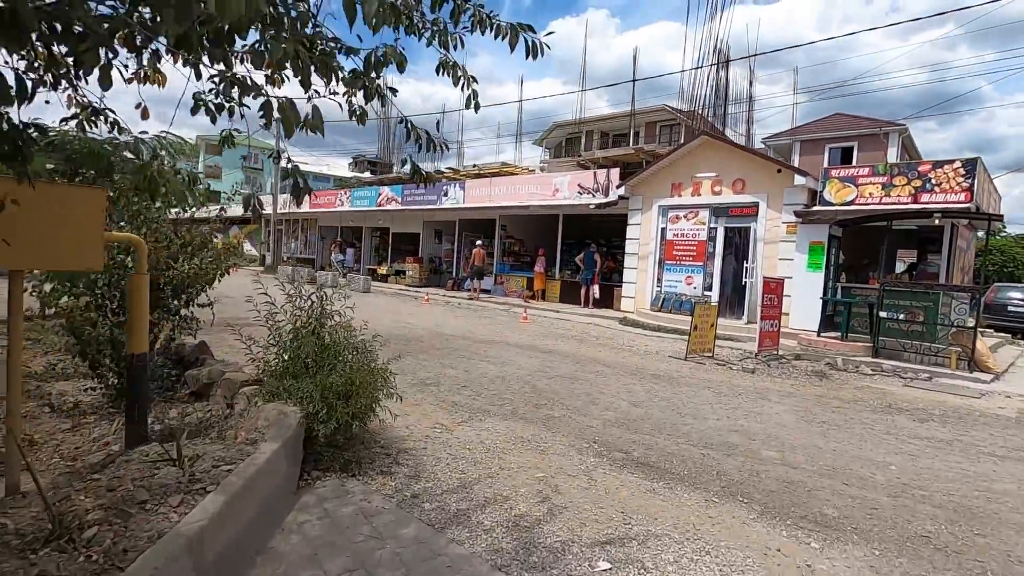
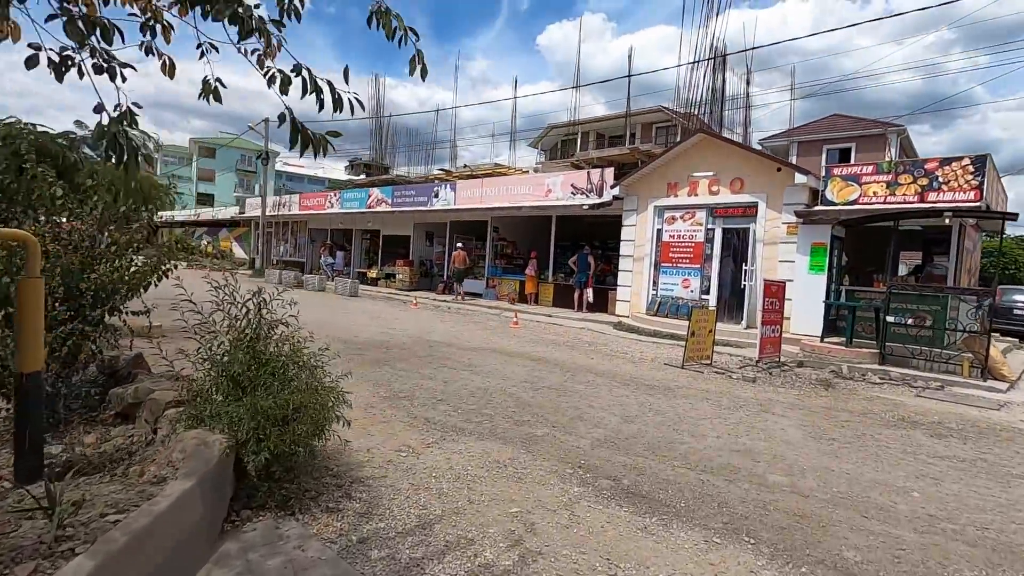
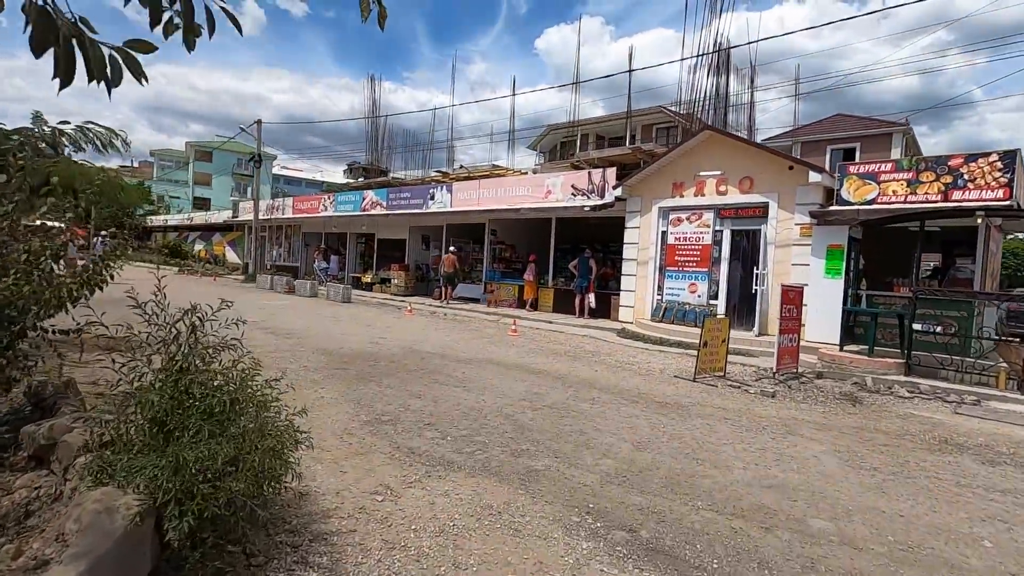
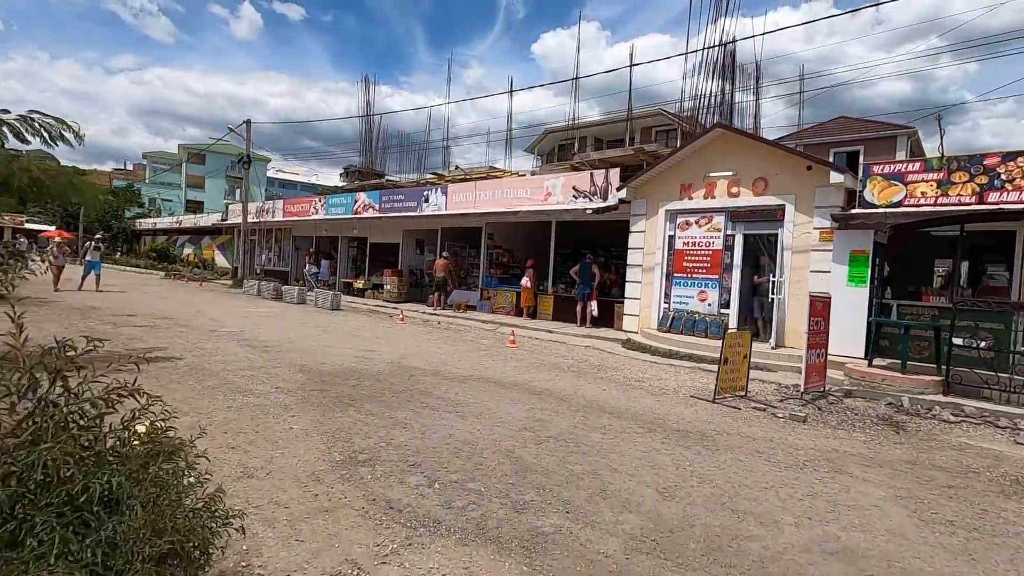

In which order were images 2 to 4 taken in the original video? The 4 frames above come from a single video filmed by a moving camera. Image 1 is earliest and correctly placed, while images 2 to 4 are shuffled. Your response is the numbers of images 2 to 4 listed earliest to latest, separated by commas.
2, 3, 4
